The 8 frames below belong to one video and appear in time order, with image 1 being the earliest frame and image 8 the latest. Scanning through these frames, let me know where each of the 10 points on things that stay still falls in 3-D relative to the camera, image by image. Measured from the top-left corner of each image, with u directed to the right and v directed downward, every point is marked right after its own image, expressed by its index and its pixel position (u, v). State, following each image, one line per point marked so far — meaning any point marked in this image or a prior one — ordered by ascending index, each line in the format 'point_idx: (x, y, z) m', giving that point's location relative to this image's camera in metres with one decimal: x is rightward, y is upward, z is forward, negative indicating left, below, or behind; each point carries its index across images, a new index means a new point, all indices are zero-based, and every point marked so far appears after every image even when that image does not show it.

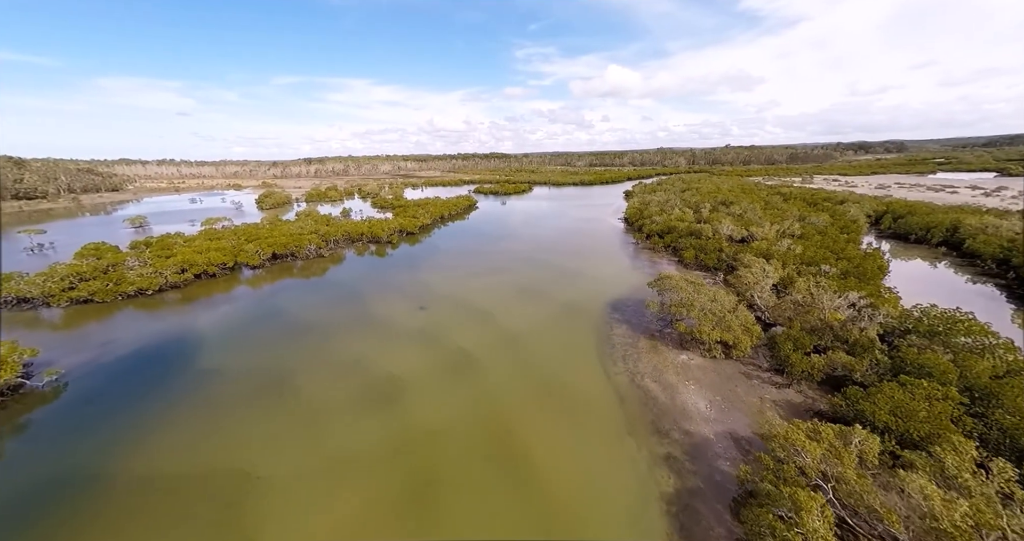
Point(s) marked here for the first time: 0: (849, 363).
0: (+10.6, -2.9, +11.2) m
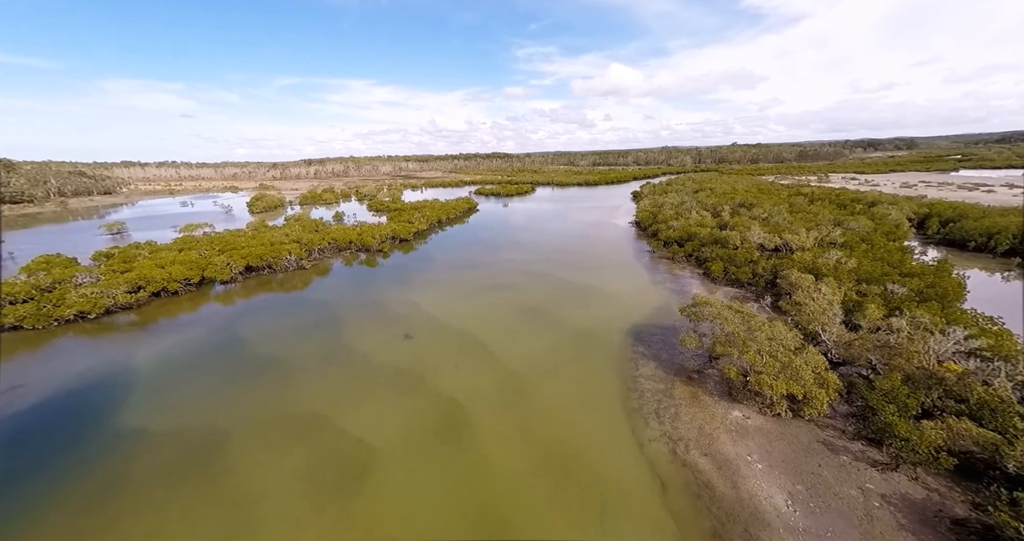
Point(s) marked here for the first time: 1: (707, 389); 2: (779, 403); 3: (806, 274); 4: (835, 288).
0: (+10.6, -3.9, +7.9) m
1: (+6.8, -4.1, +12.5) m
2: (+8.0, -3.9, +10.7) m
3: (+15.1, -0.1, +18.5) m
4: (+14.5, -0.8, +16.1) m
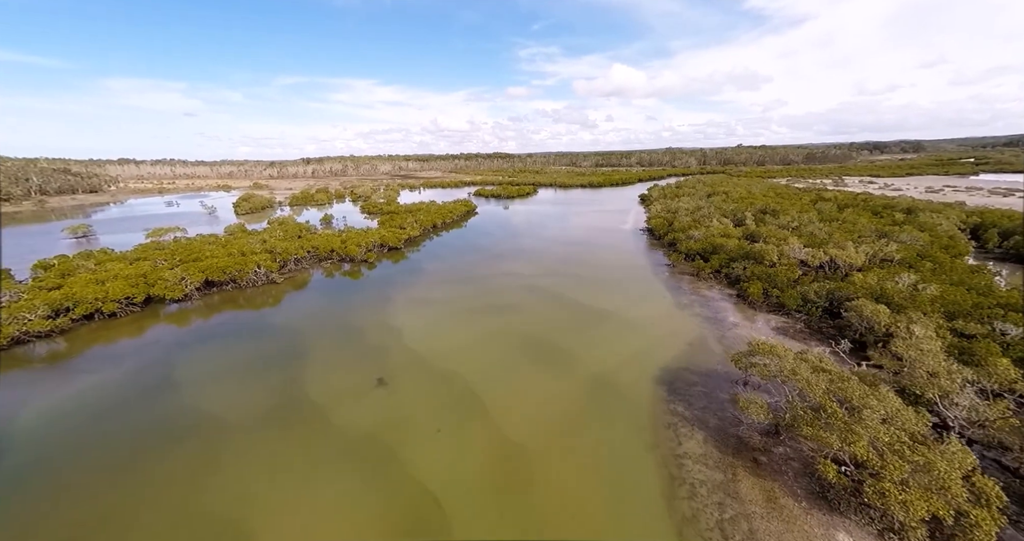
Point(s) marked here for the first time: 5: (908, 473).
0: (+10.6, -5.1, +4.3) m
1: (+6.7, -5.3, +8.8) m
2: (+8.0, -5.1, +7.1) m
3: (+15.1, -1.4, +14.9) m
4: (+14.5, -2.0, +12.5) m
5: (+8.3, -4.2, +7.5) m
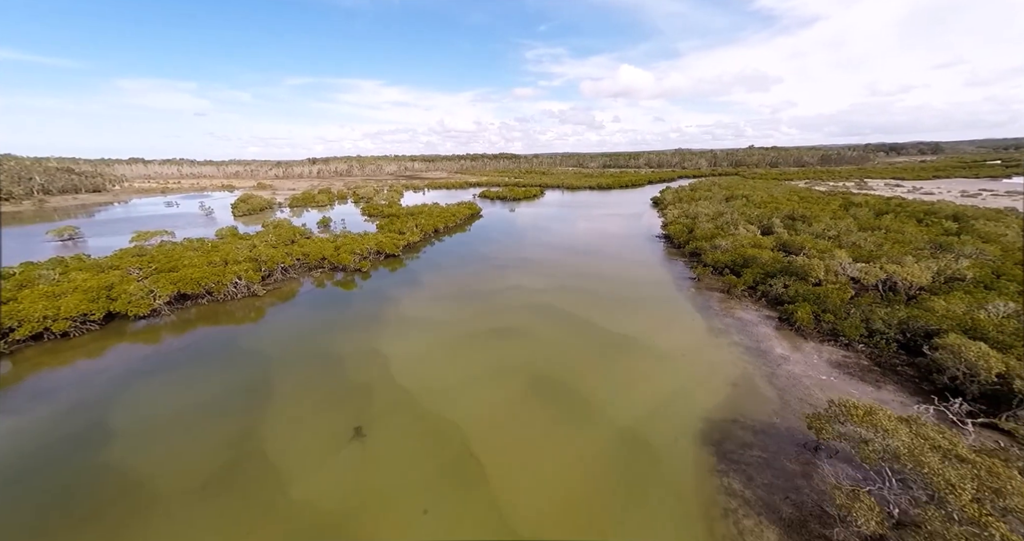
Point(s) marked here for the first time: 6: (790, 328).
0: (+10.7, -6.0, +1.4) m
1: (+6.9, -6.2, +6.0) m
2: (+8.1, -6.0, +4.3) m
3: (+15.4, -2.3, +12.0) m
4: (+14.7, -3.0, +9.6) m
5: (+8.4, -5.1, +4.7) m
6: (+13.3, -2.7, +17.2) m
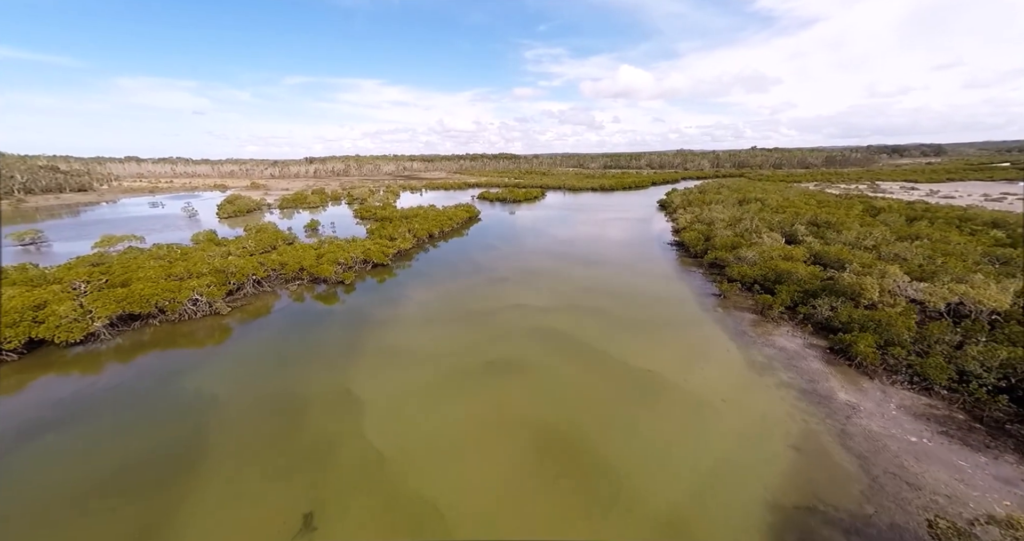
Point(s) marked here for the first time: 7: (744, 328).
0: (+10.7, -6.9, -1.5) m
1: (+6.9, -7.1, +3.1) m
2: (+8.2, -6.9, +1.4) m
3: (+15.5, -3.3, +9.1) m
4: (+14.8, -3.9, +6.7) m
5: (+8.5, -6.0, +1.8) m
6: (+13.4, -3.7, +14.3) m
7: (+11.7, -2.9, +18.1) m
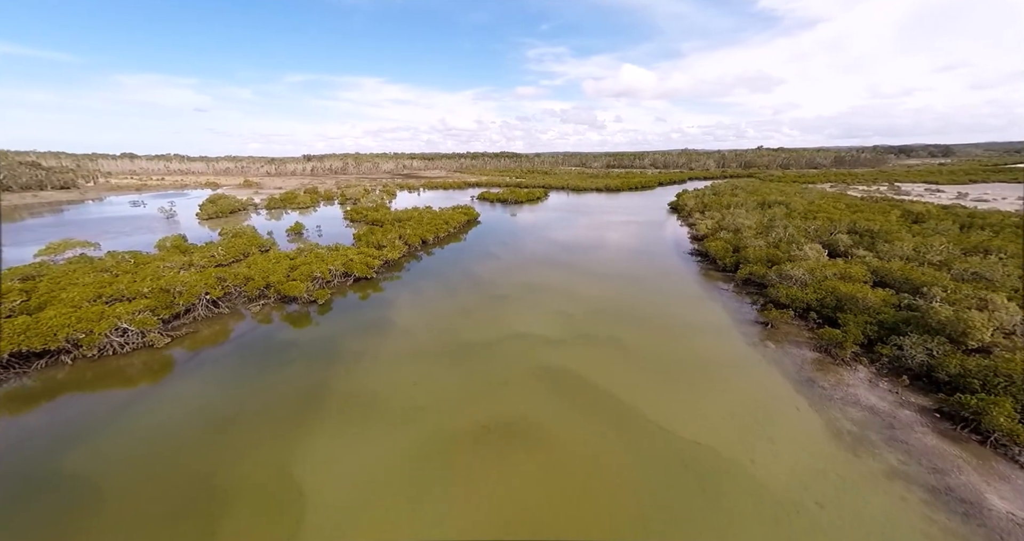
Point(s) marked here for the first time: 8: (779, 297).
0: (+10.9, -8.1, -5.3) m
1: (+7.1, -8.3, -0.7) m
2: (+8.3, -8.1, -2.4) m
3: (+15.6, -4.5, +5.3) m
4: (+14.9, -5.1, +2.9) m
5: (+8.6, -7.3, -2.0) m
6: (+13.5, -4.9, +10.5) m
7: (+11.8, -4.1, +14.2) m
8: (+14.5, -1.3, +19.6) m
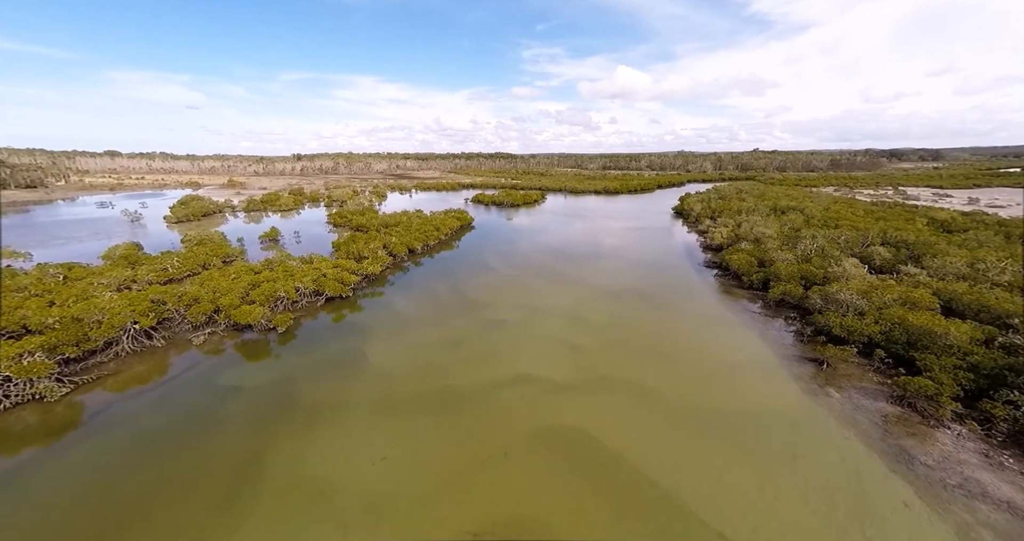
0: (+11.2, -9.2, -8.6) m
1: (+7.4, -9.3, -4.0) m
2: (+8.6, -9.2, -5.7) m
3: (+15.8, -5.6, +2.0) m
4: (+15.2, -6.2, -0.3) m
5: (+8.9, -8.3, -5.3) m
6: (+13.7, -6.0, +7.3) m
7: (+11.9, -5.2, +11.0) m
8: (+14.5, -2.5, +16.4) m
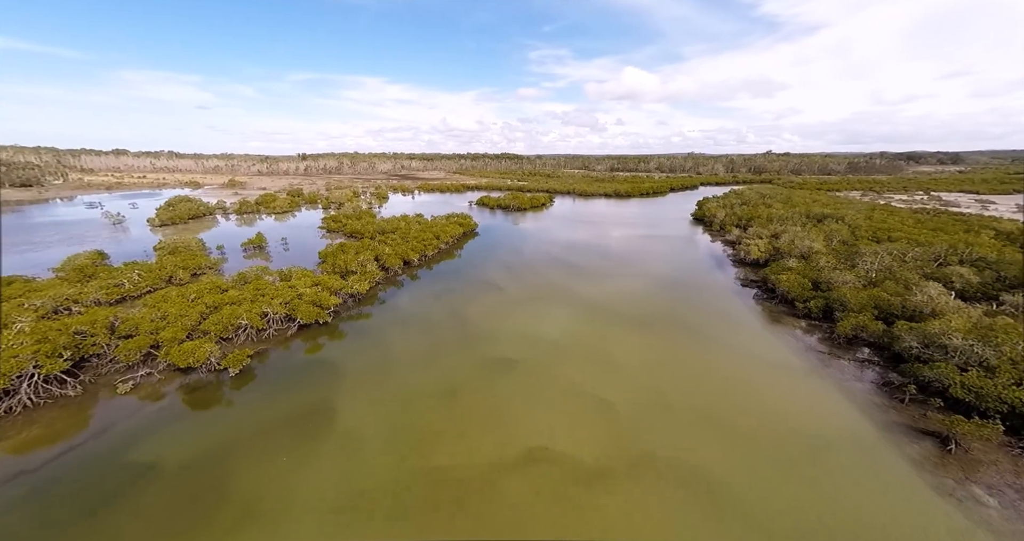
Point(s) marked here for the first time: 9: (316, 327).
0: (+11.2, -10.5, -12.6) m
1: (+7.4, -10.6, -8.0) m
2: (+8.6, -10.5, -9.7) m
3: (+16.0, -7.0, -2.0) m
4: (+15.3, -7.6, -4.4) m
5: (+9.0, -9.6, -9.3) m
6: (+13.9, -7.3, +3.2) m
7: (+12.2, -6.5, +7.0) m
8: (+14.9, -3.8, +12.3) m
9: (-10.8, -2.9, +19.8) m
